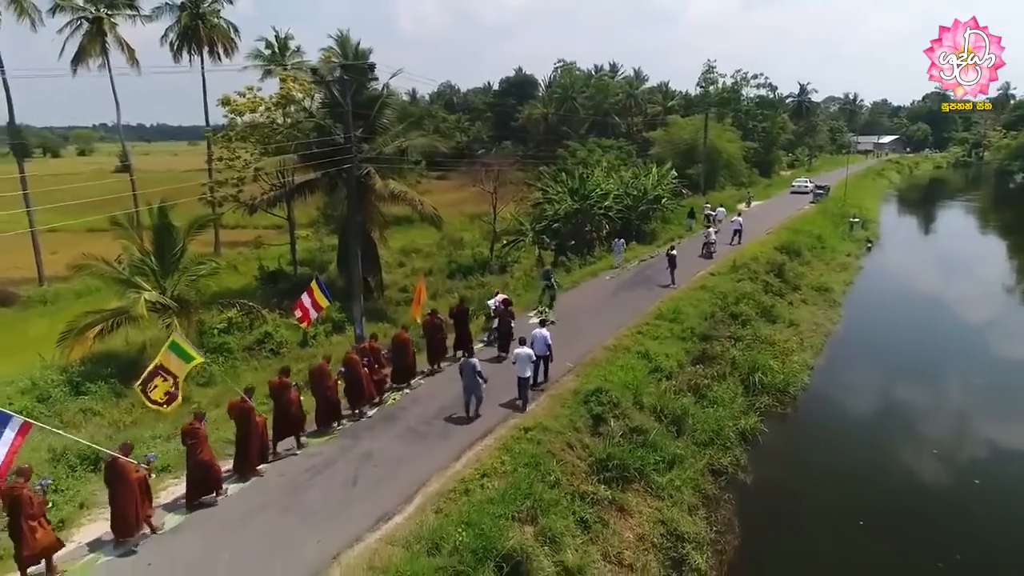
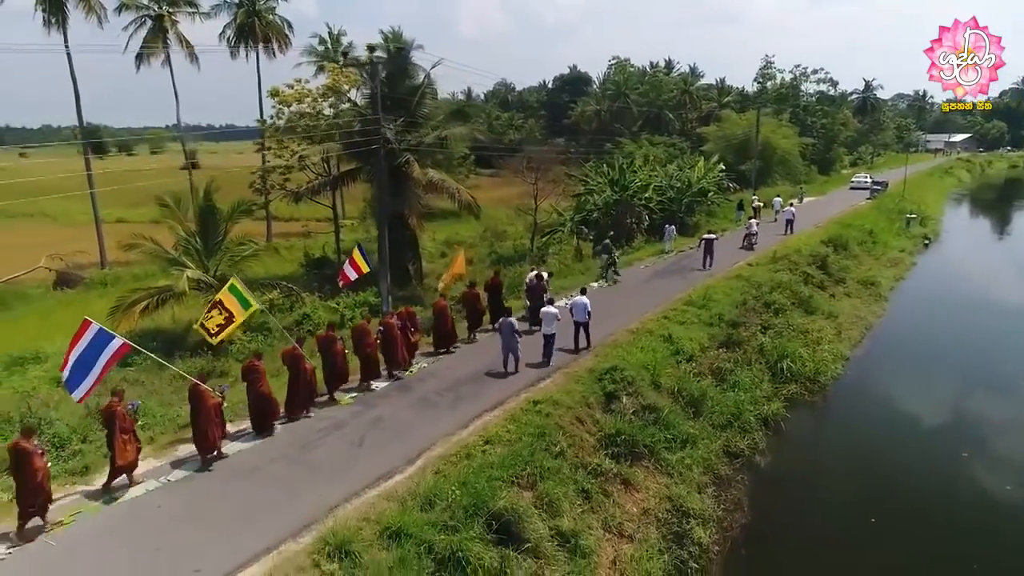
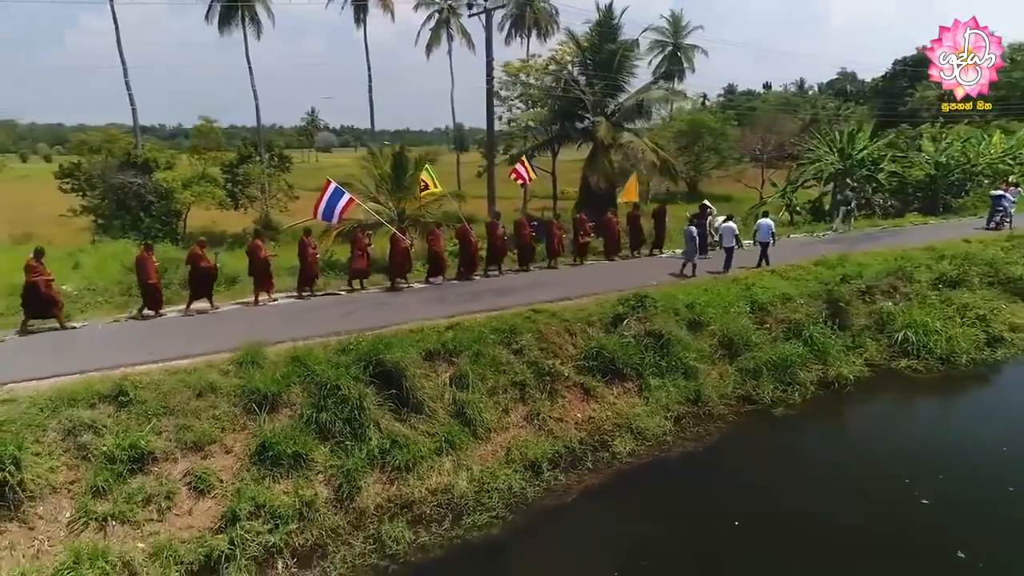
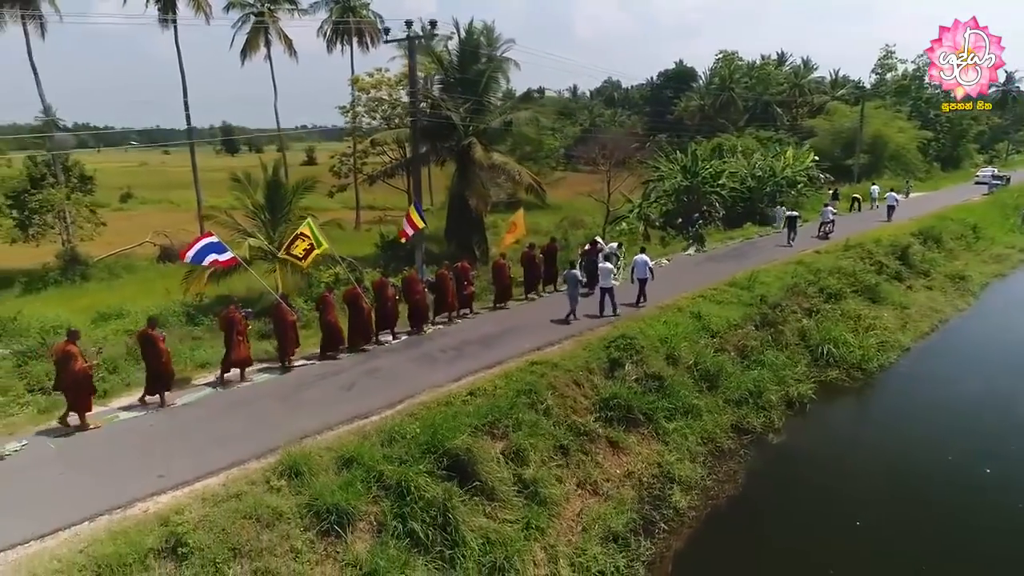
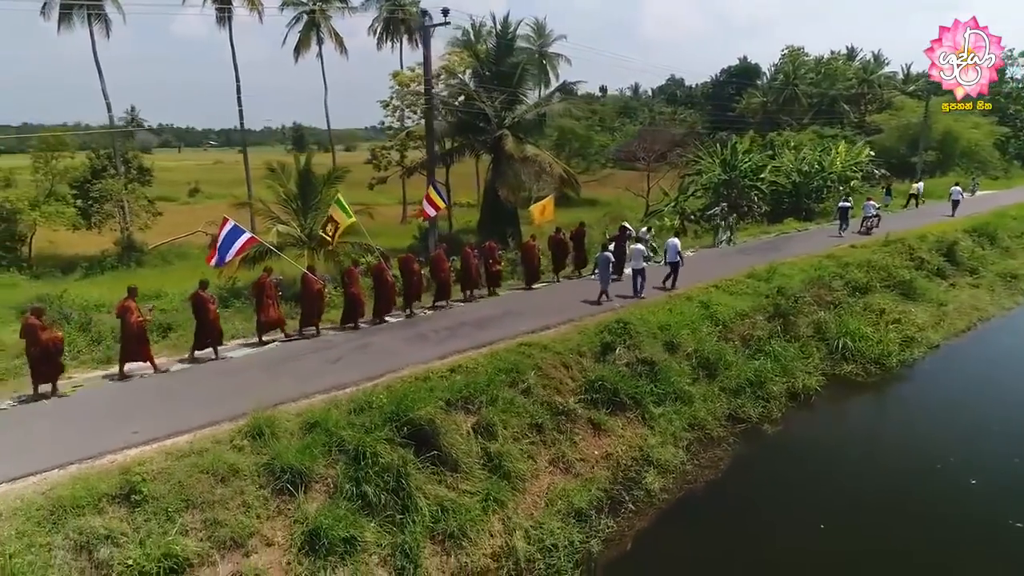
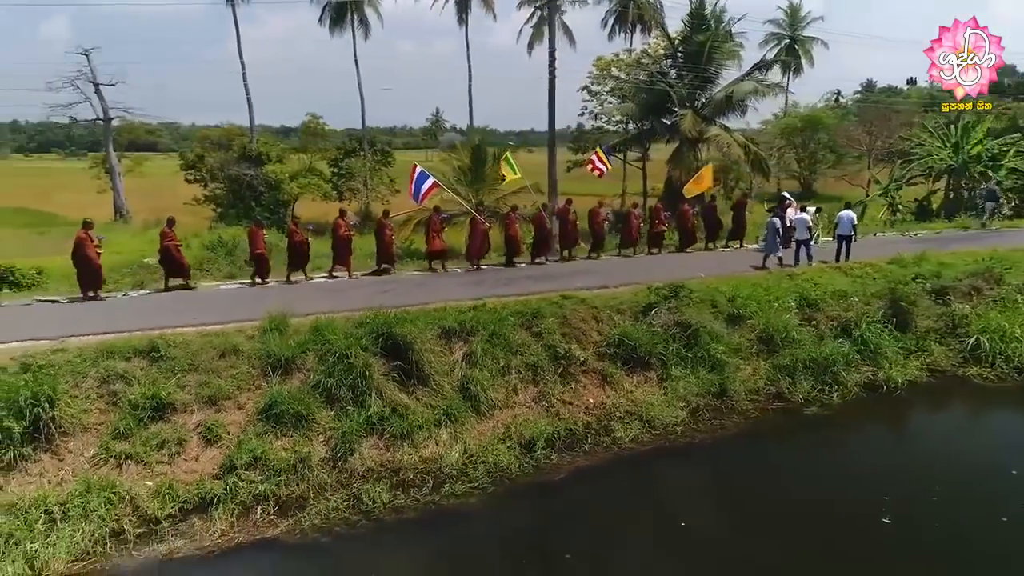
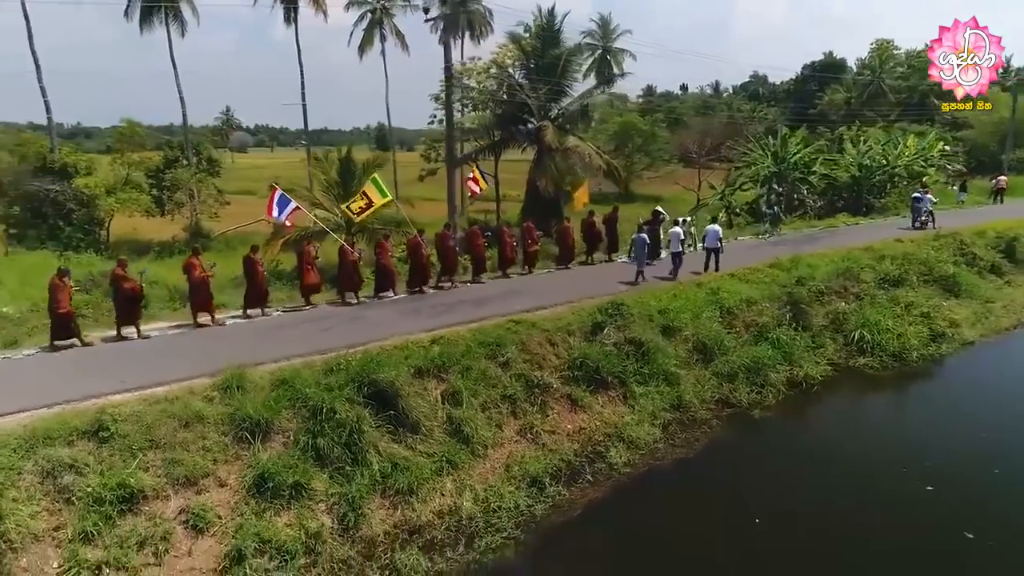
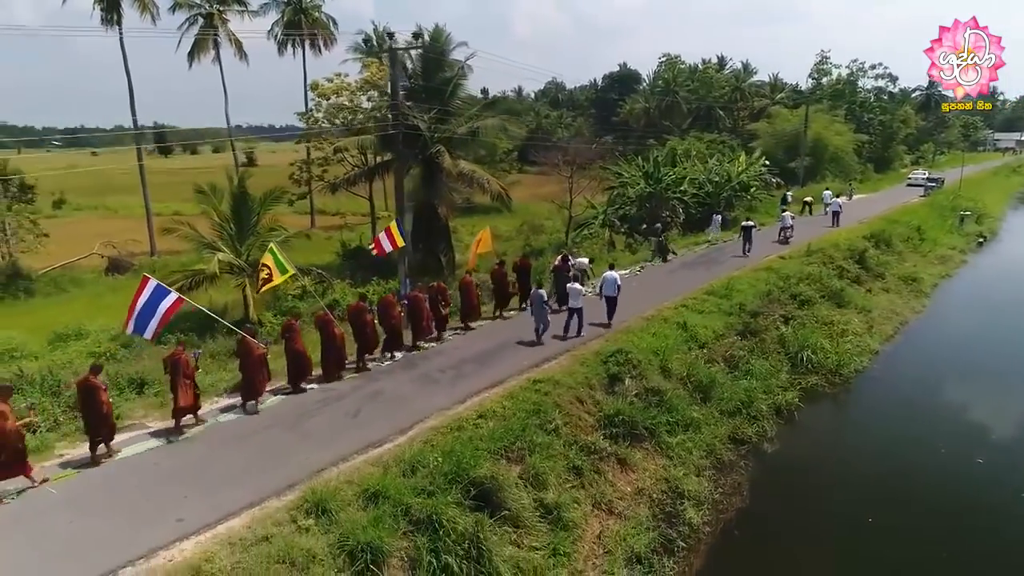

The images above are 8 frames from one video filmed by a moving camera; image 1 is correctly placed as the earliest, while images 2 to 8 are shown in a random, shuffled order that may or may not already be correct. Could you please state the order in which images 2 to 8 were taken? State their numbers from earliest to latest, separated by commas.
2, 8, 4, 5, 7, 3, 6
